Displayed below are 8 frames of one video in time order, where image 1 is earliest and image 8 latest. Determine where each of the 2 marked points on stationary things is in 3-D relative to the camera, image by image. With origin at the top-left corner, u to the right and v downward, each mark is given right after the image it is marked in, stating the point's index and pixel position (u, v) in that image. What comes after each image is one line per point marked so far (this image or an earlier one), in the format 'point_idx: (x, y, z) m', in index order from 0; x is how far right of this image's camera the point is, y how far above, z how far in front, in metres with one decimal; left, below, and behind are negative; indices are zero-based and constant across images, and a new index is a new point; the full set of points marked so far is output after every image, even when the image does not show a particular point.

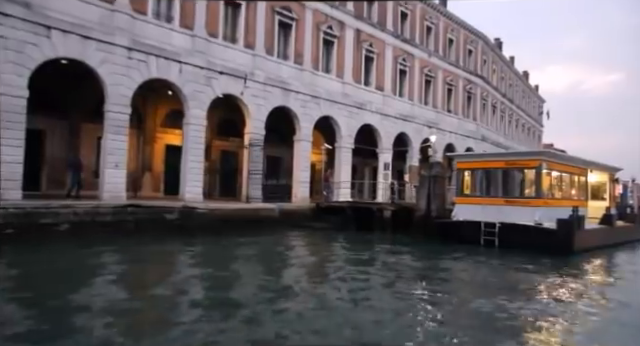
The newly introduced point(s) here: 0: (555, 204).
0: (+7.7, -1.0, +15.6) m
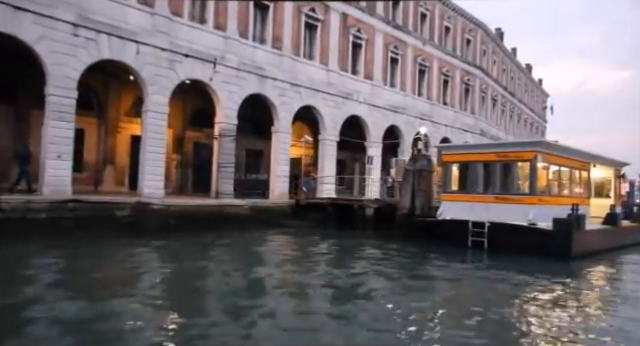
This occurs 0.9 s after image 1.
0: (+6.8, -0.8, +13.9) m
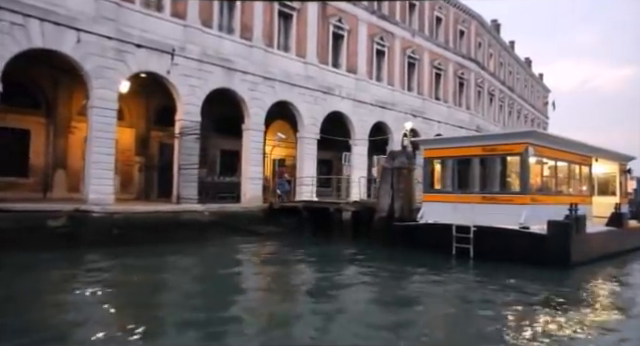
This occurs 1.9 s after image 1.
0: (+5.8, -0.7, +12.1) m
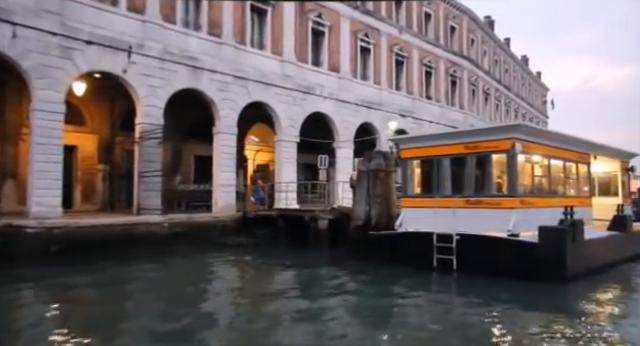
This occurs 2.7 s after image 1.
0: (+4.9, -0.7, +10.7) m
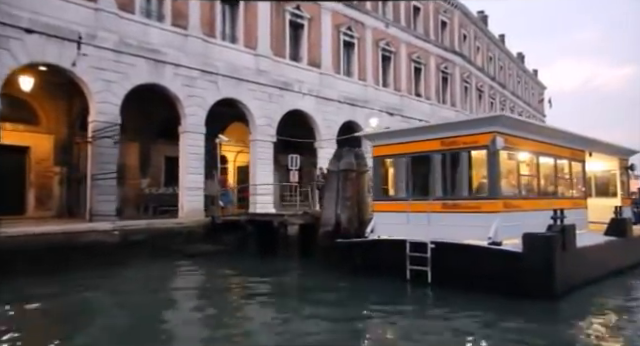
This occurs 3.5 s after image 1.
0: (+4.1, -0.7, +9.4) m
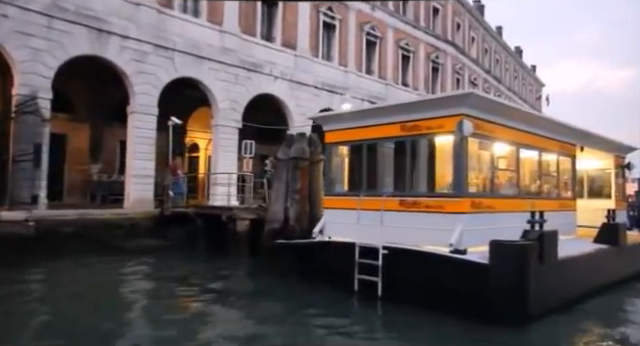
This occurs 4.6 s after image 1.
0: (+3.0, -0.6, +7.8) m
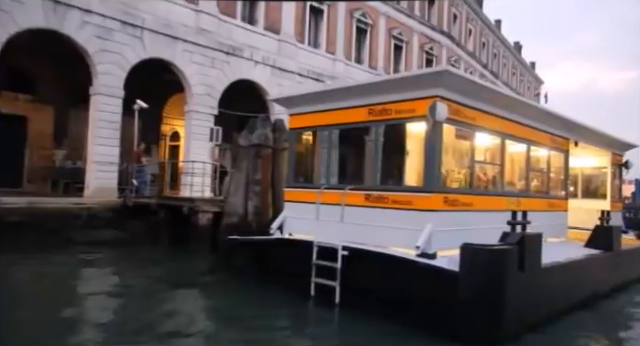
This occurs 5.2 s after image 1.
0: (+2.3, -0.5, +6.9) m
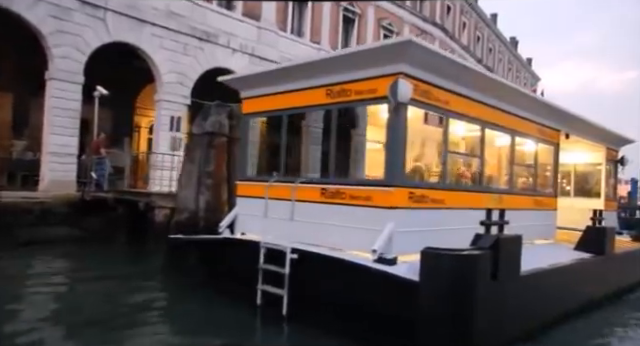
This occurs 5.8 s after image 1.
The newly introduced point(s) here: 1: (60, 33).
0: (+1.6, -0.4, +6.0) m
1: (-6.7, +3.6, +12.2) m
